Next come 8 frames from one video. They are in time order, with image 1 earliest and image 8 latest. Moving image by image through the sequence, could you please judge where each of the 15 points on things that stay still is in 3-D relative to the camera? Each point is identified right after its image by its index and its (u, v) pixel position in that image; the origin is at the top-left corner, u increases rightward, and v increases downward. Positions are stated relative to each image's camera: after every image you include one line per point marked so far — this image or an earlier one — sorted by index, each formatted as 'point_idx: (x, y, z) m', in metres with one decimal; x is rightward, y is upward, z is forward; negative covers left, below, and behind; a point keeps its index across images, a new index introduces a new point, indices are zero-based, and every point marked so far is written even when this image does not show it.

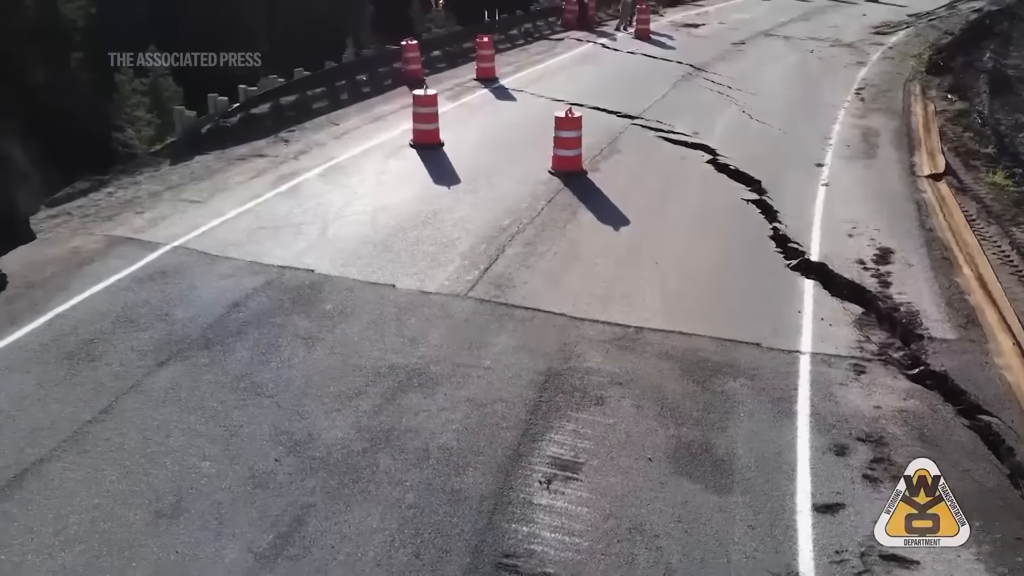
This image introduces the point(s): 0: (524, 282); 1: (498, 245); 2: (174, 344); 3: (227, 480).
0: (+0.1, +0.1, +7.4) m
1: (-0.1, +0.5, +8.2) m
2: (-2.8, -0.5, +6.3) m
3: (-1.8, -1.2, +4.8) m
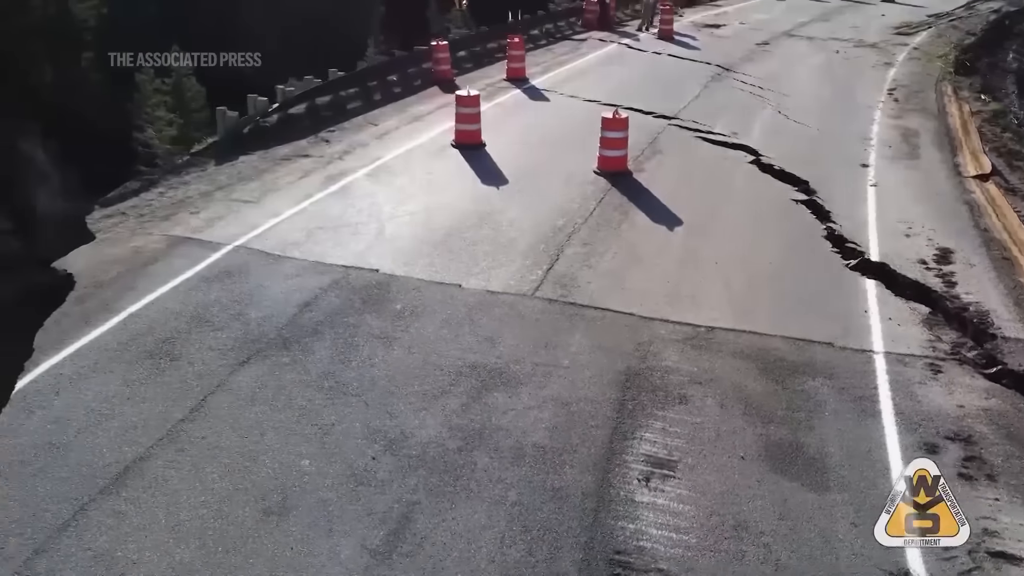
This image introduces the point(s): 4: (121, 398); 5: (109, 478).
0: (+0.8, +0.1, +7.4) m
1: (+0.5, +0.5, +8.2) m
2: (-2.2, -0.5, +6.3) m
3: (-1.2, -1.2, +4.8) m
4: (-2.9, -0.8, +5.6) m
5: (-2.6, -1.2, +4.8) m
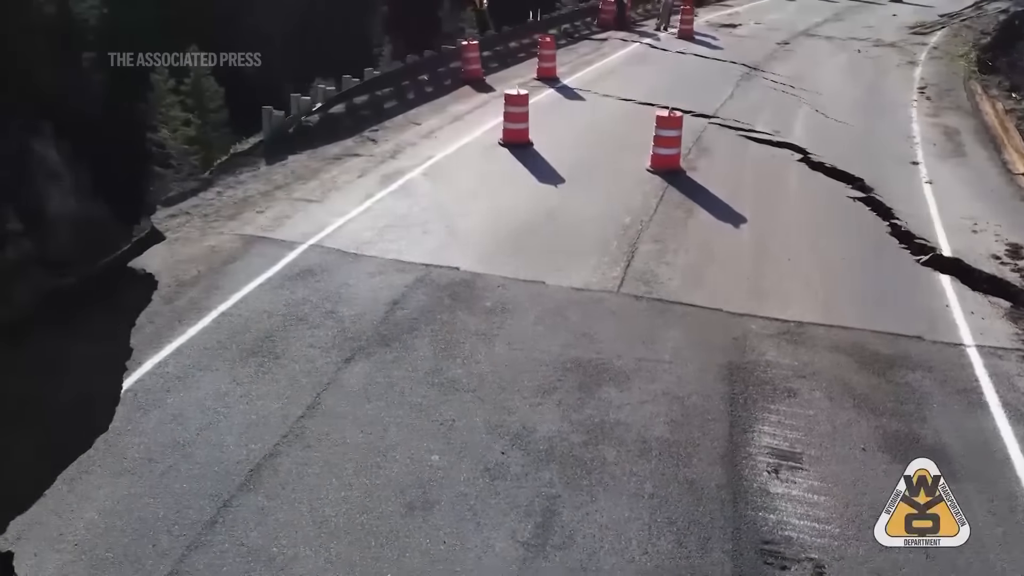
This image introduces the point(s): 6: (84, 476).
0: (+1.6, +0.1, +7.5) m
1: (+1.3, +0.5, +8.3) m
2: (-1.3, -0.4, +6.3) m
3: (-0.3, -1.2, +4.9) m
4: (-2.1, -0.8, +5.7) m
5: (-1.7, -1.2, +4.9) m
6: (-2.8, -1.2, +4.9) m
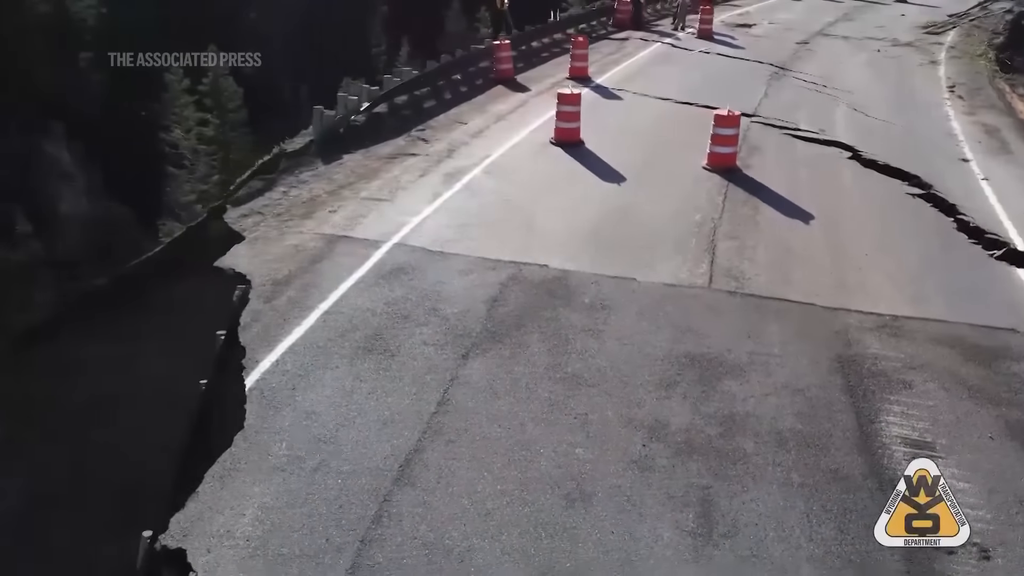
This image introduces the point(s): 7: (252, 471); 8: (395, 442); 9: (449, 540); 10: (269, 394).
0: (+2.5, +0.1, +7.6) m
1: (+2.2, +0.6, +8.4) m
2: (-0.4, -0.4, +6.4) m
3: (+0.7, -1.2, +4.9) m
4: (-1.1, -0.8, +5.7) m
5: (-0.8, -1.2, +4.9) m
6: (-1.8, -1.2, +4.9) m
7: (-1.7, -1.2, +4.9) m
8: (-0.8, -1.1, +5.2) m
9: (-0.4, -1.5, +4.3) m
10: (-1.8, -0.8, +5.7) m
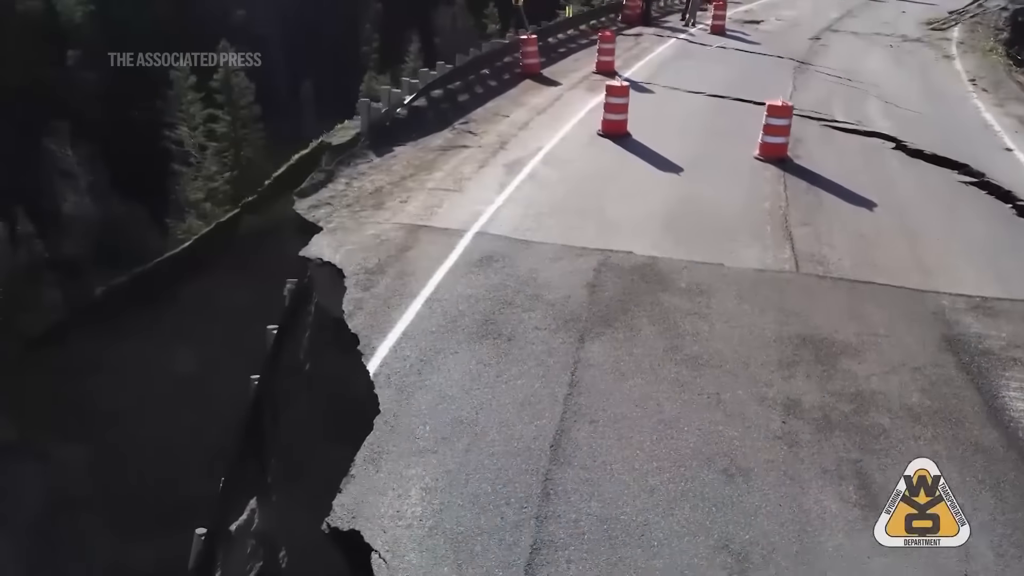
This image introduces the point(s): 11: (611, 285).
0: (+3.4, +0.3, +7.8) m
1: (+3.1, +0.7, +8.5) m
2: (+0.6, -0.3, +6.4) m
3: (+1.7, -1.0, +5.0) m
4: (-0.2, -0.7, +5.7) m
5: (+0.2, -1.1, +4.9) m
6: (-0.8, -1.1, +4.9) m
7: (-0.7, -1.1, +4.9) m
8: (+0.2, -0.9, +5.2) m
9: (+0.6, -1.3, +4.4) m
10: (-0.9, -0.7, +5.7) m
11: (+0.9, 0.0, +7.1) m
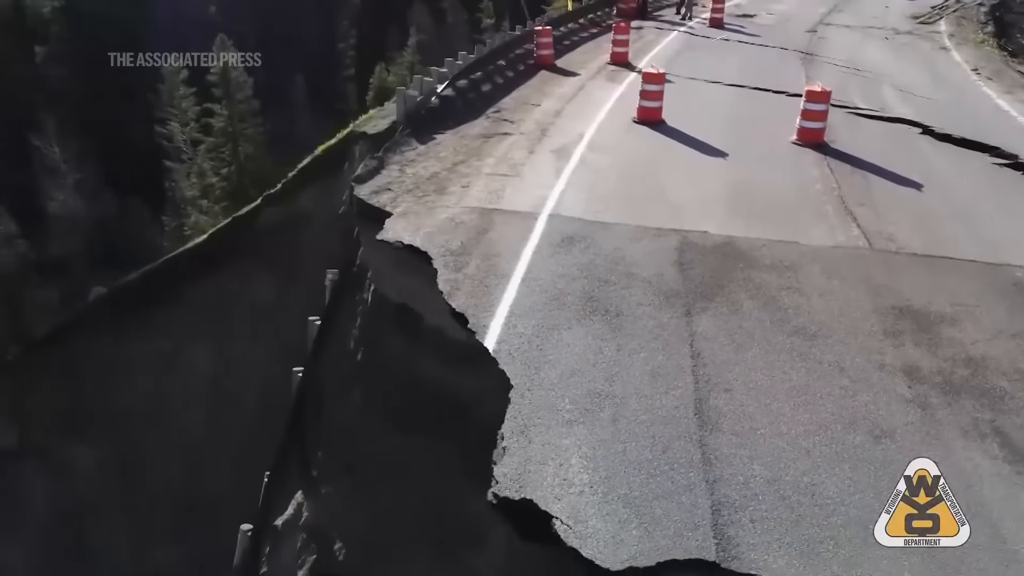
0: (+4.2, +0.6, +8.0) m
1: (+3.8, +1.0, +8.7) m
2: (+1.4, -0.1, +6.5) m
3: (+2.6, -0.8, +5.2) m
4: (+0.7, -0.5, +5.7) m
5: (+1.2, -0.9, +5.0) m
6: (+0.1, -0.9, +4.9) m
7: (+0.3, -0.9, +4.9) m
8: (+1.1, -0.7, +5.2) m
9: (+1.6, -1.1, +4.5) m
10: (+0.1, -0.5, +5.7) m
11: (+1.8, +0.2, +7.2) m
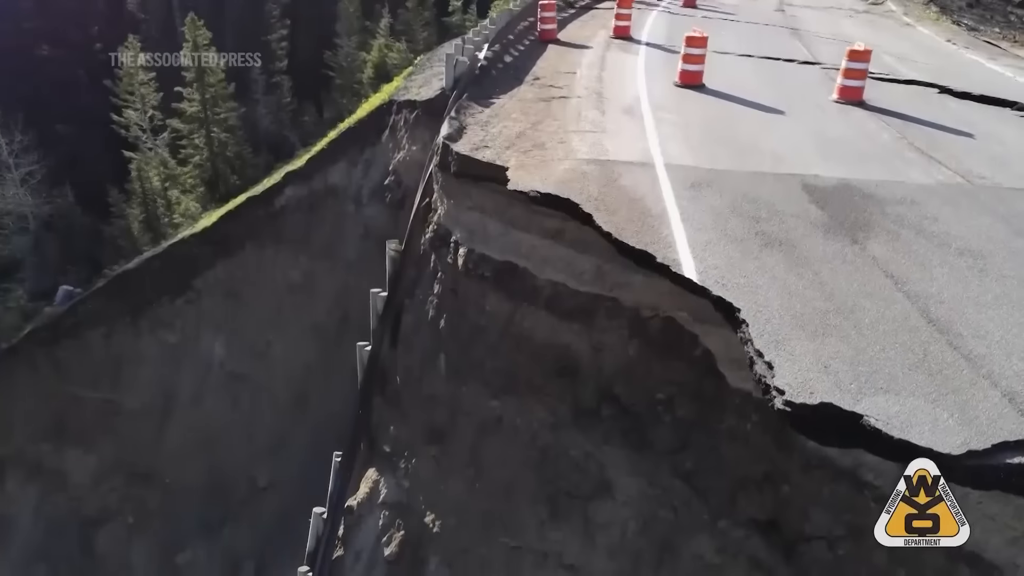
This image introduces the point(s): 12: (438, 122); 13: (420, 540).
0: (+5.4, +1.3, +8.5) m
1: (+5.0, +1.7, +9.2) m
2: (+2.9, +0.5, +6.7) m
3: (+4.3, -0.1, +5.5) m
4: (+2.3, +0.1, +5.9) m
5: (+2.9, -0.3, +5.2) m
6: (+1.8, -0.4, +5.0) m
7: (+2.0, -0.3, +5.0) m
8: (+2.8, -0.1, +5.4) m
9: (+3.4, -0.5, +4.7) m
10: (+1.7, 0.0, +5.7) m
11: (+3.2, +0.9, +7.4) m
12: (-1.1, +2.5, +11.3) m
13: (-1.2, -3.1, +9.1) m
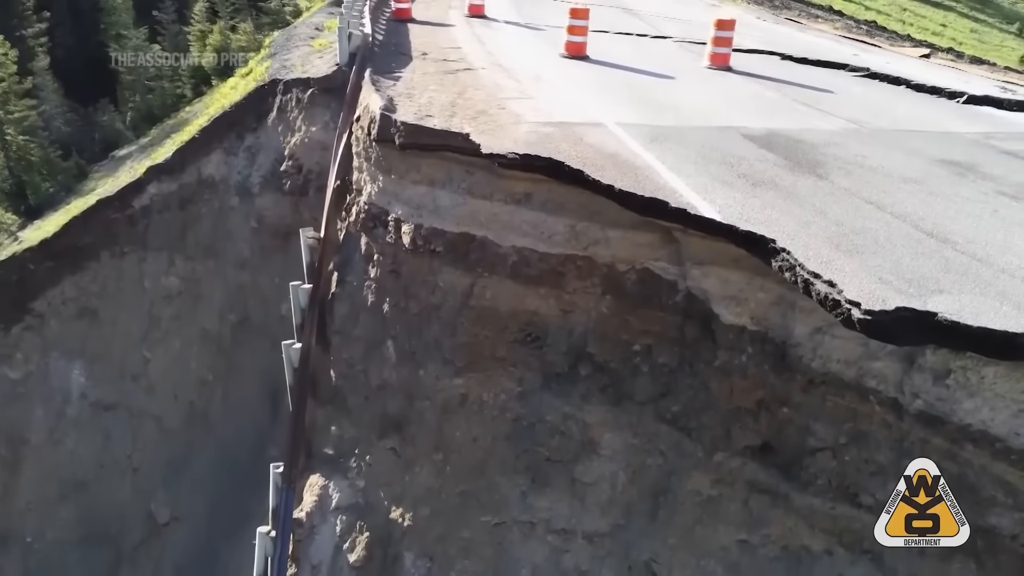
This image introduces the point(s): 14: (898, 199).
0: (+4.7, +2.2, +9.7) m
1: (+4.0, +2.5, +10.2) m
2: (+2.8, +1.2, +7.3) m
3: (+4.5, +0.7, +6.5) m
4: (+2.5, +0.7, +6.3) m
5: (+3.3, +0.4, +5.8) m
6: (+2.3, +0.2, +5.4) m
7: (+2.4, +0.2, +5.4) m
8: (+3.1, +0.5, +6.0) m
9: (+3.9, +0.2, +5.5) m
10: (+1.9, +0.6, +6.0) m
11: (+2.8, +1.5, +8.0) m
12: (-2.5, +2.7, +10.6) m
13: (-1.4, -2.9, +8.6) m
14: (+3.4, +0.8, +6.6) m
